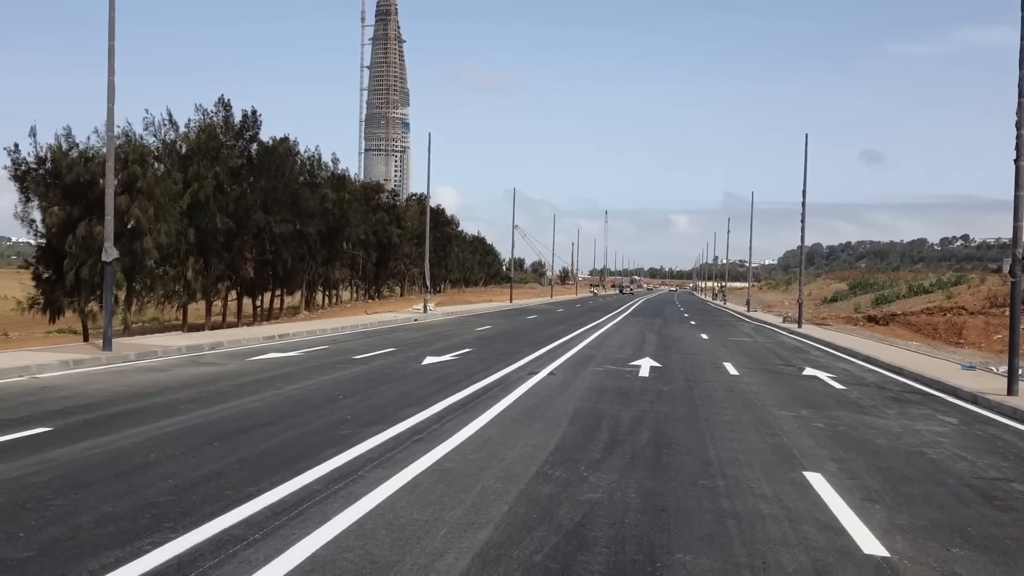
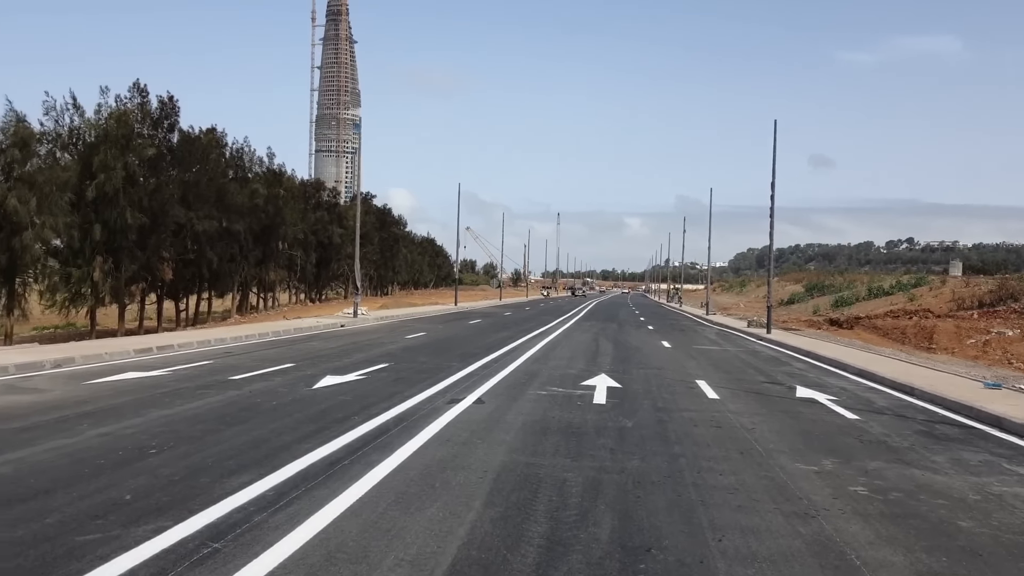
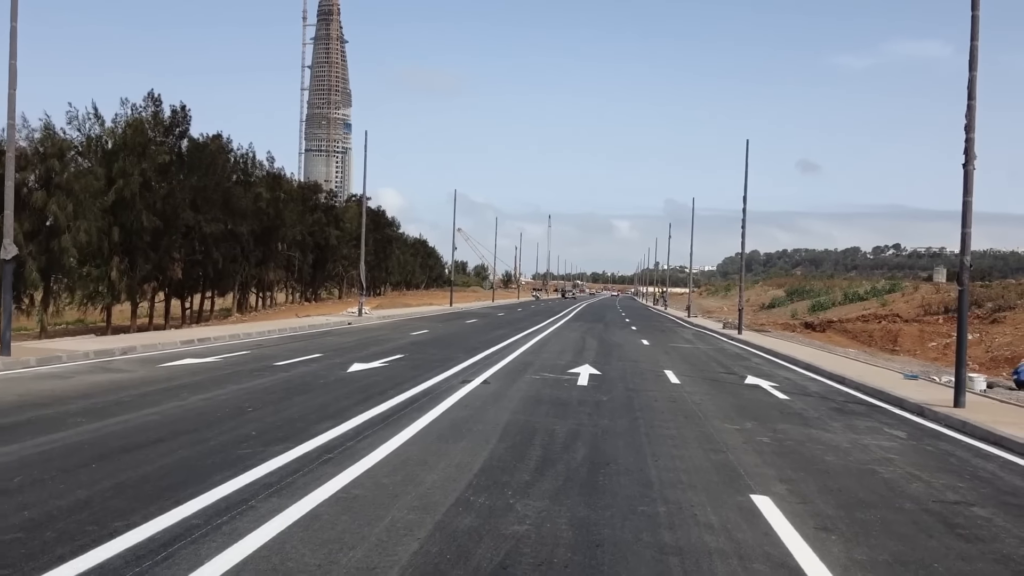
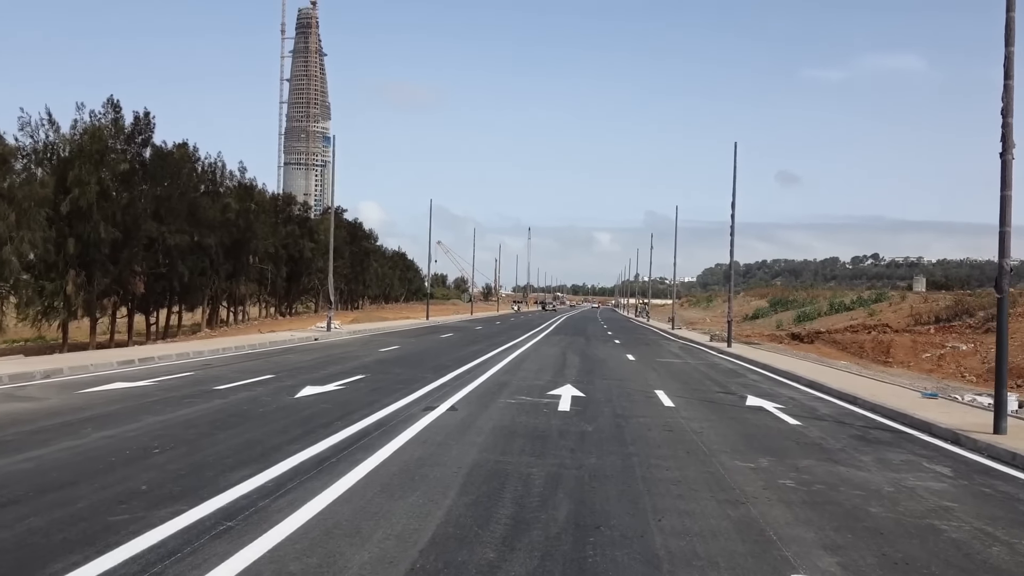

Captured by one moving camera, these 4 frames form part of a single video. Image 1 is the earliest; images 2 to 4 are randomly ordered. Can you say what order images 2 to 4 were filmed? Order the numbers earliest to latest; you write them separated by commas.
3, 4, 2
